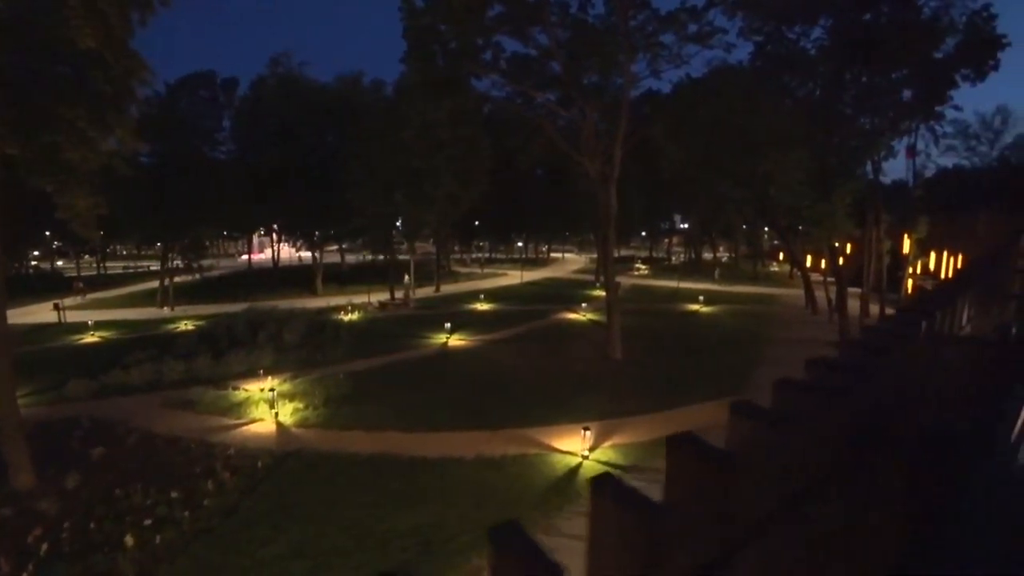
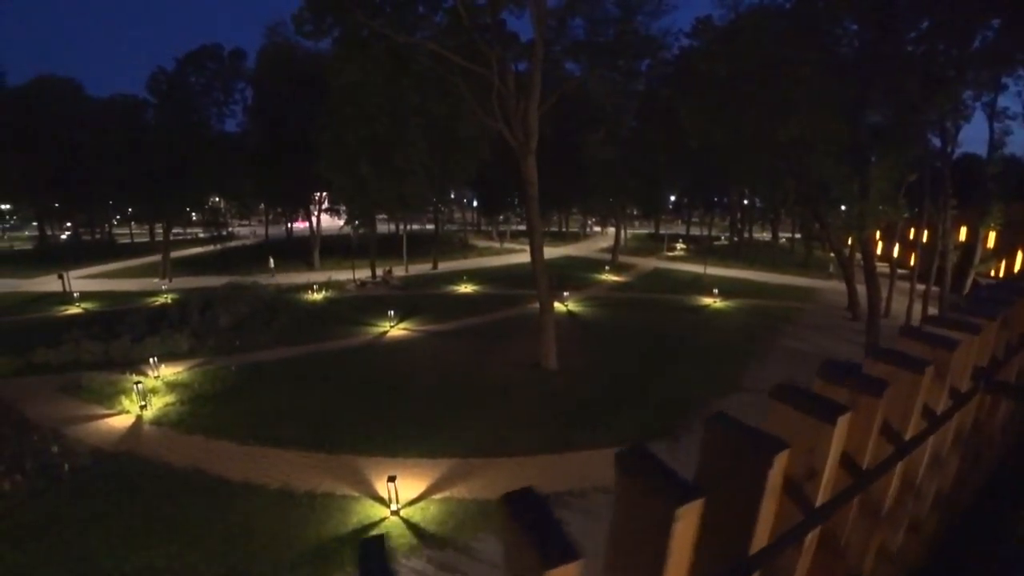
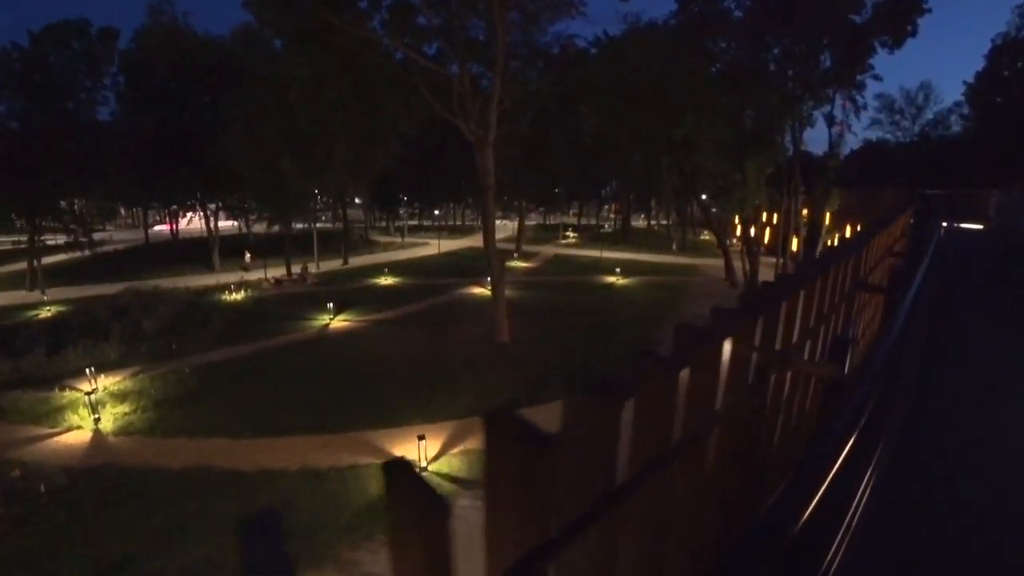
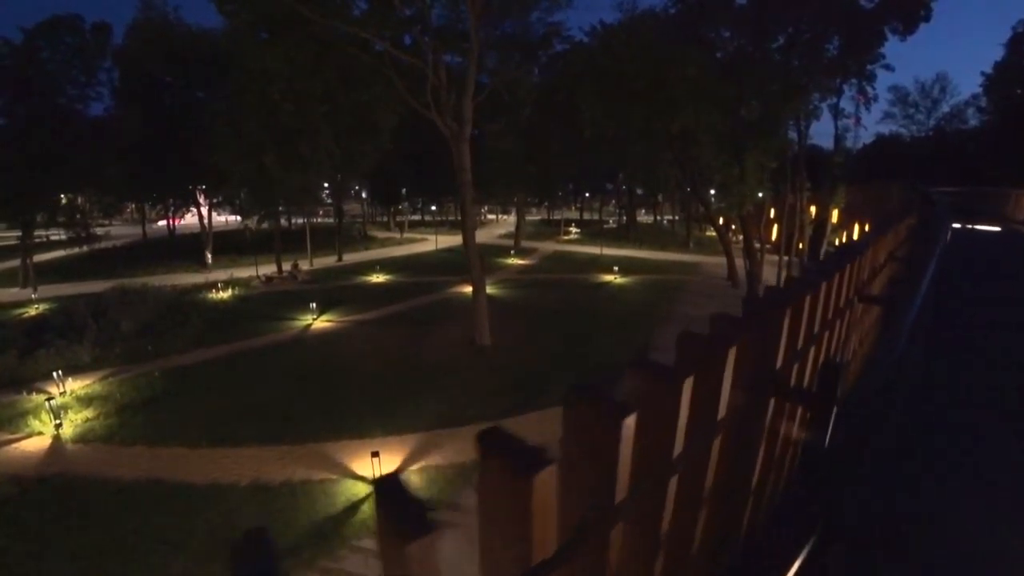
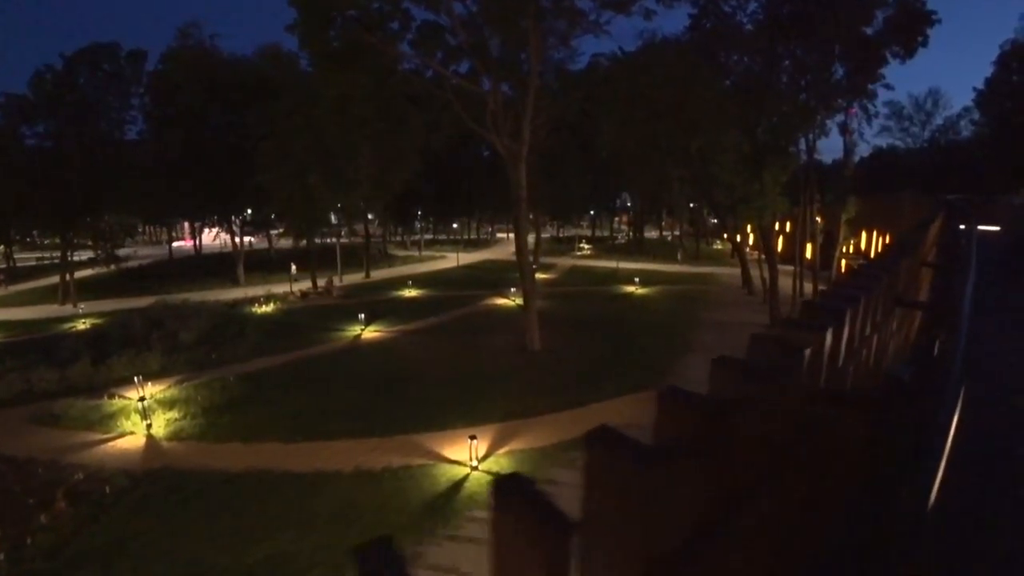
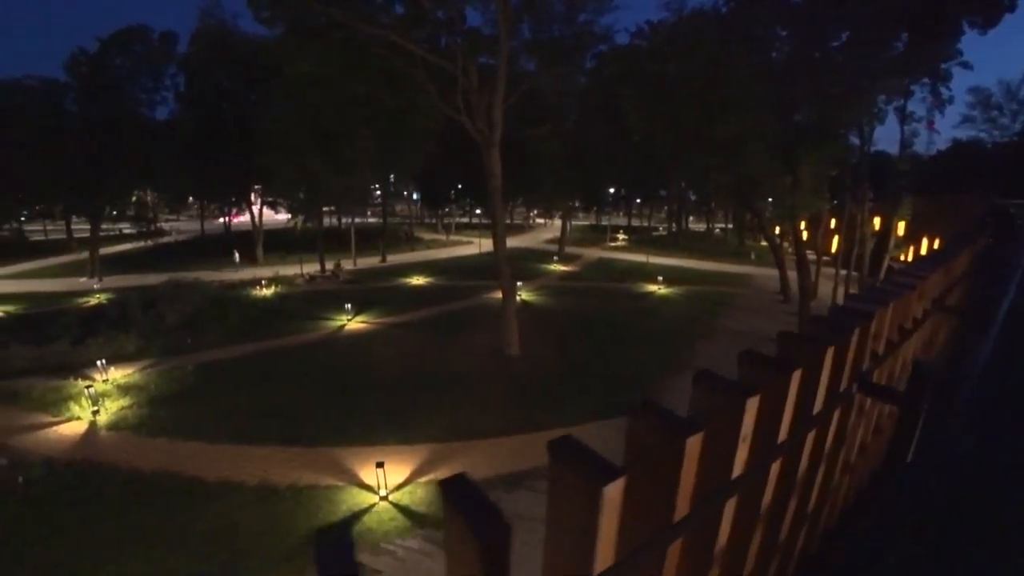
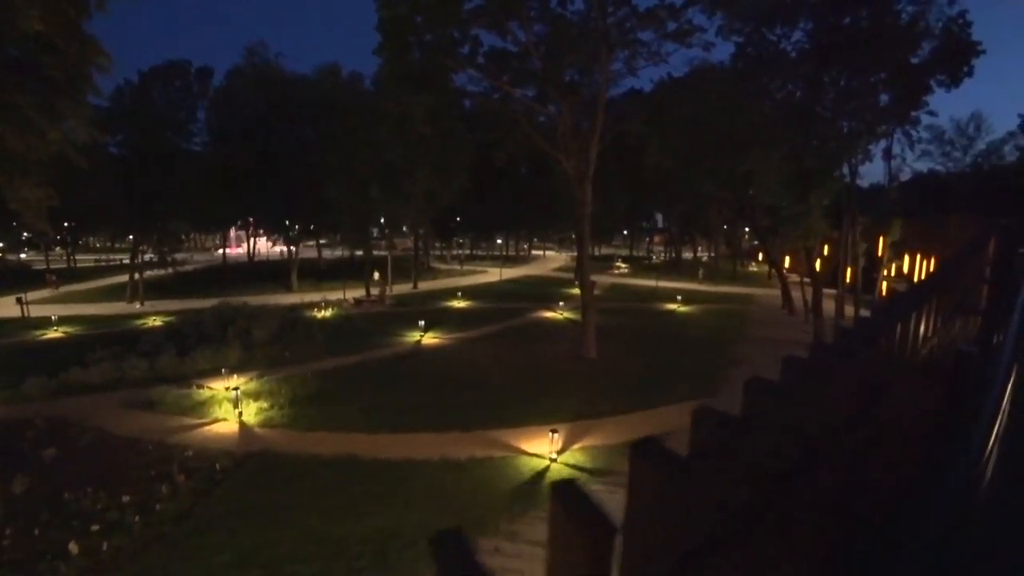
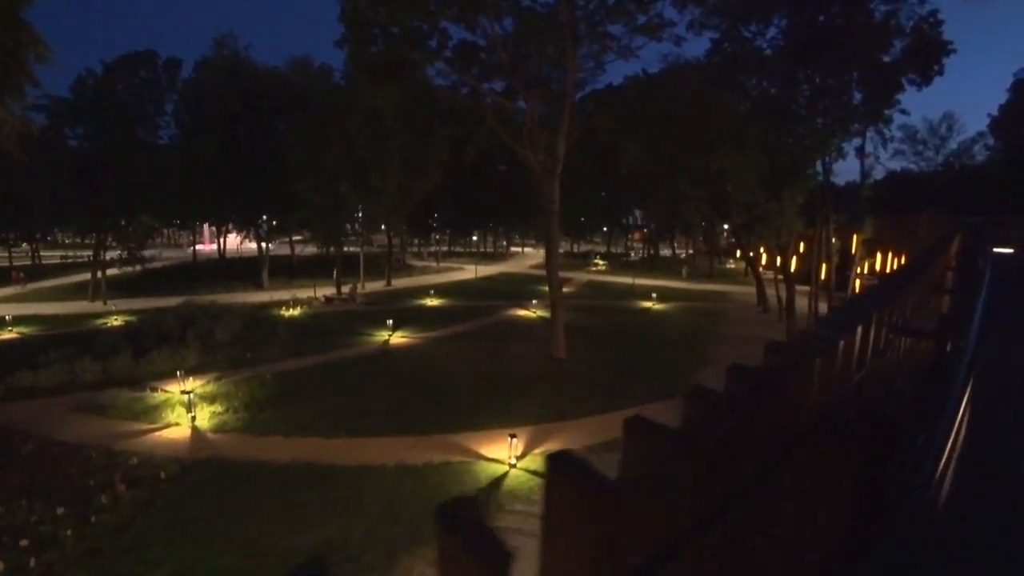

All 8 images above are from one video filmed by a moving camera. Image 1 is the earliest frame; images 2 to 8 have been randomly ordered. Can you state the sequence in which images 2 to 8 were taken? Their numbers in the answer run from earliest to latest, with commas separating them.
7, 8, 5, 3, 4, 6, 2
